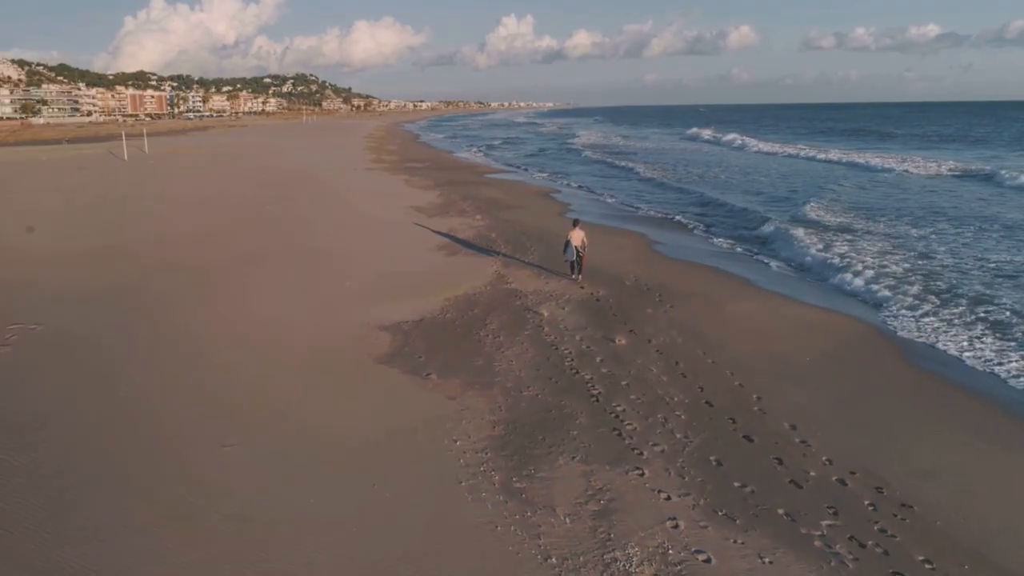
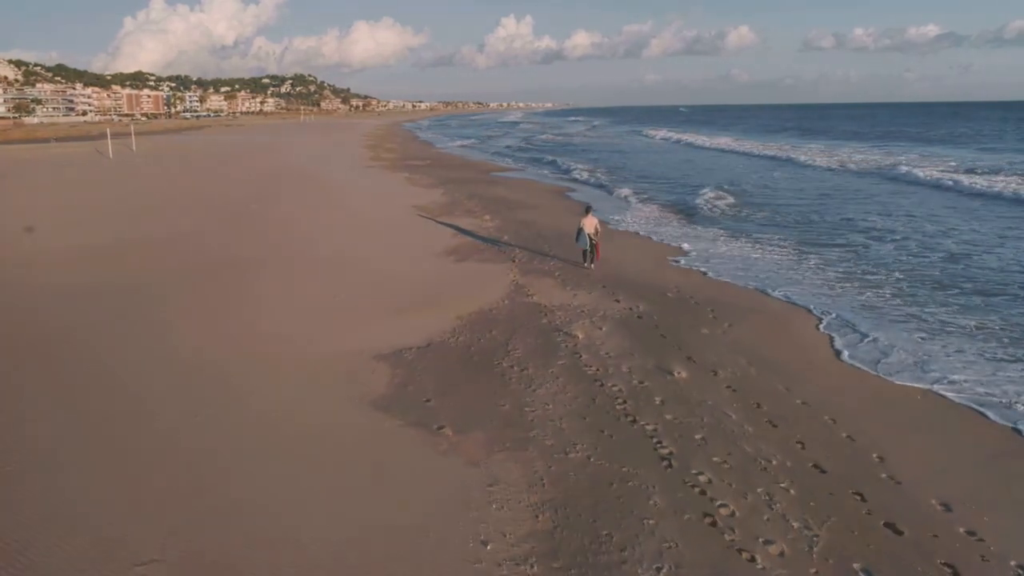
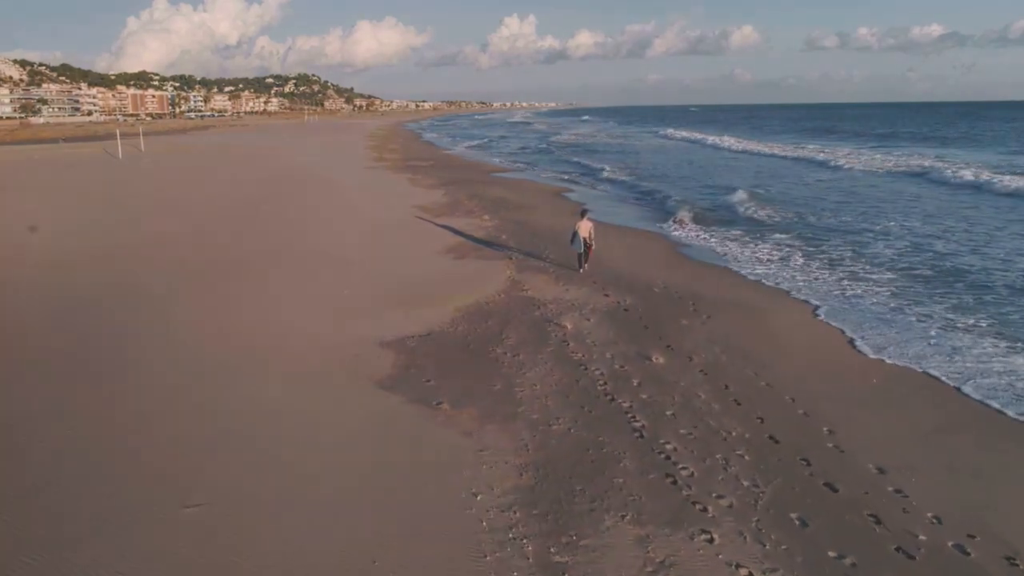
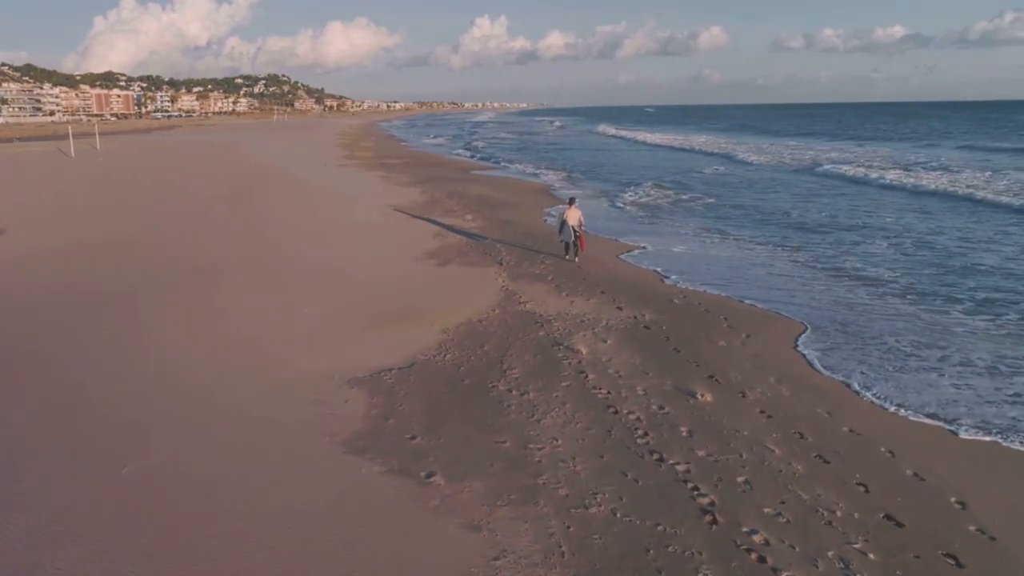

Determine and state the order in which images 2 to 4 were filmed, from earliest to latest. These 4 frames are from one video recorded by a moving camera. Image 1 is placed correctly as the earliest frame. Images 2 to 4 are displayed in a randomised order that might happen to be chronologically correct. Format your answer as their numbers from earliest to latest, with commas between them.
3, 2, 4
